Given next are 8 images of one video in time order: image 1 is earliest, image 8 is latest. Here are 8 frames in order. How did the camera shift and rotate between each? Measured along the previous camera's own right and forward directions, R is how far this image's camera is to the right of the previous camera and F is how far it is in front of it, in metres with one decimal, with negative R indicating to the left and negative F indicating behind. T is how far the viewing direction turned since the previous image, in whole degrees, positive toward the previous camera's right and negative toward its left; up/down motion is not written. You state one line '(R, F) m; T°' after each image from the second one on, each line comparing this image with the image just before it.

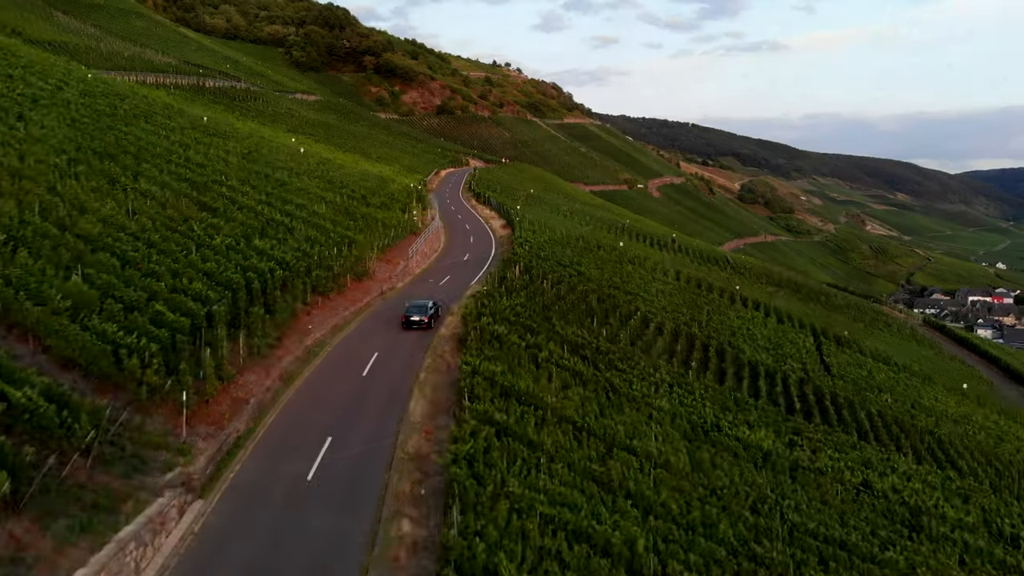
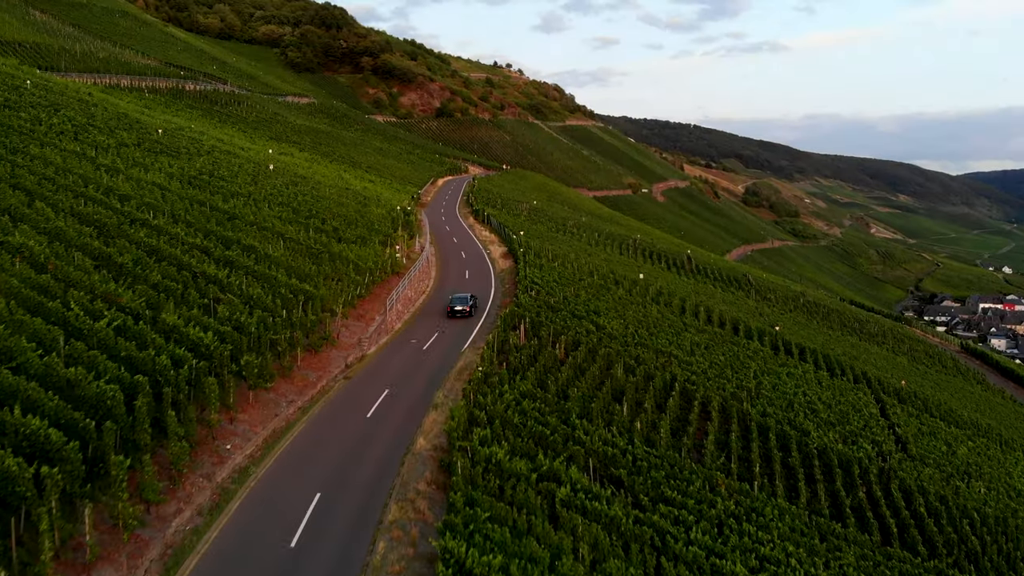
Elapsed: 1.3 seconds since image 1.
(-0.1, +6.4) m; 0°
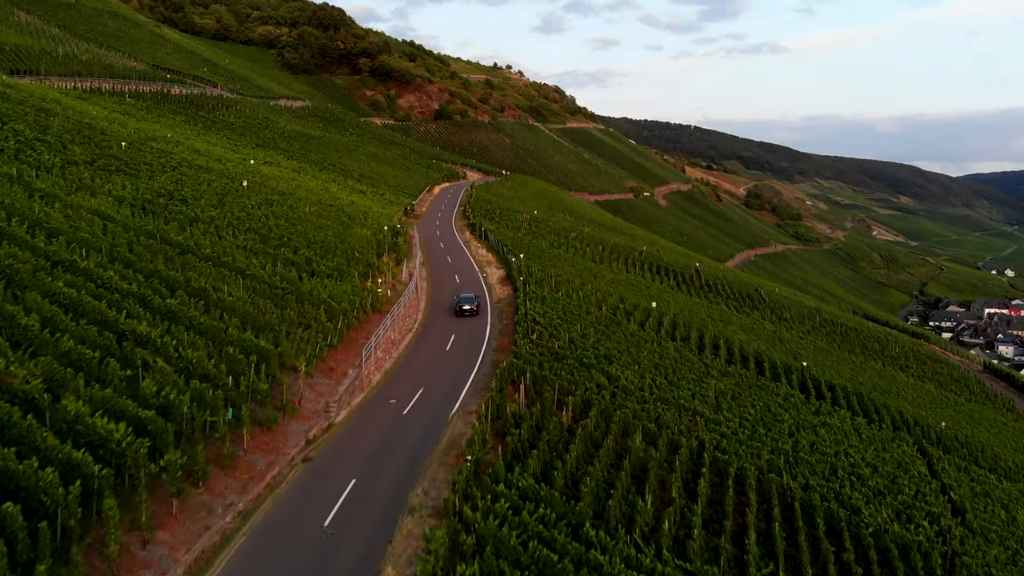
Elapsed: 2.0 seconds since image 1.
(+0.1, +3.7) m; 0°
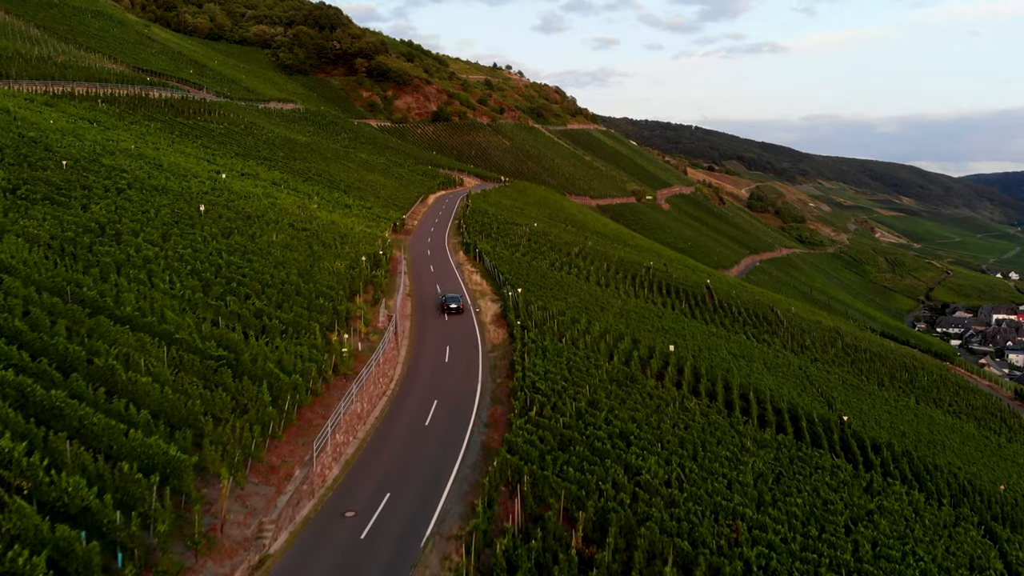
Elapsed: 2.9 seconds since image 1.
(+0.2, +4.6) m; 0°
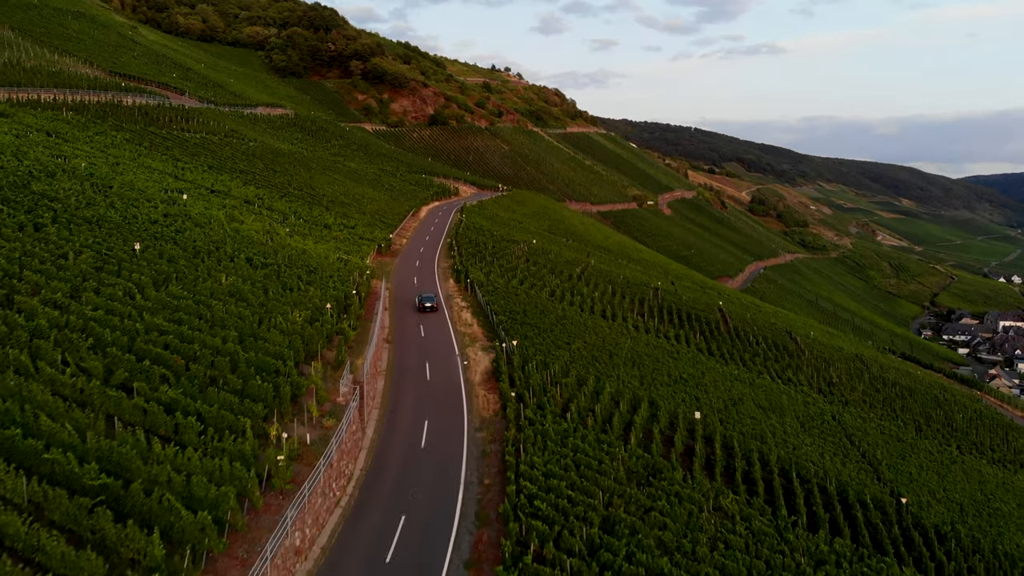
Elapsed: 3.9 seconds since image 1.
(+0.3, +5.0) m; 0°
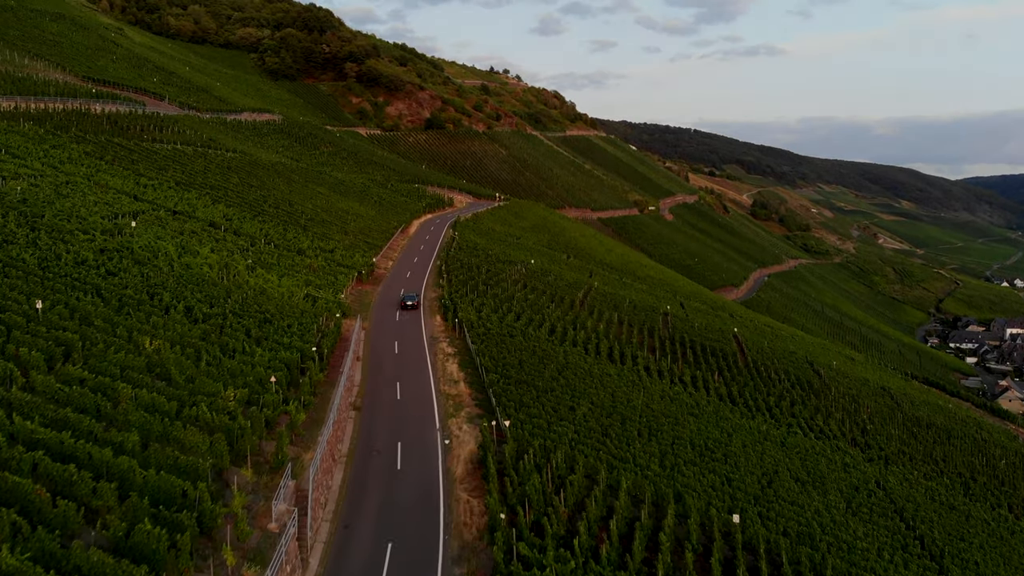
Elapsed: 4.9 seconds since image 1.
(+0.3, +5.2) m; 0°
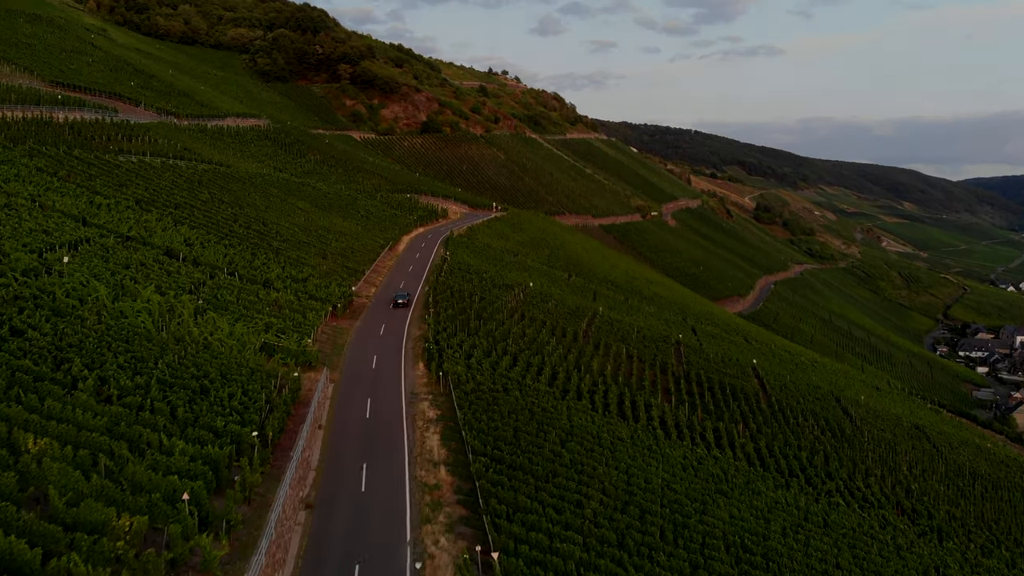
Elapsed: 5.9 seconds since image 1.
(+0.3, +5.3) m; 0°
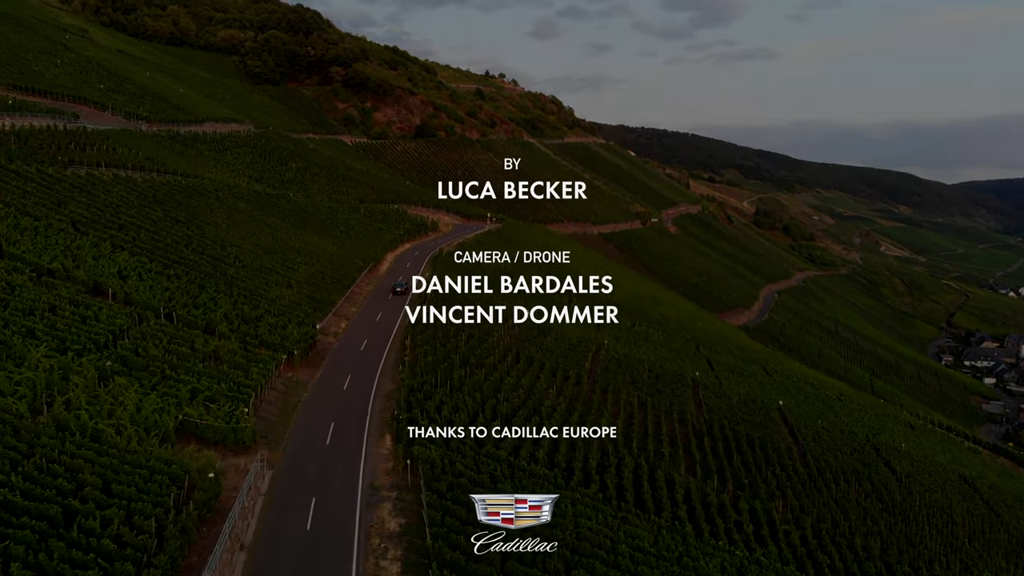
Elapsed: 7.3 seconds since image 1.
(+0.4, +6.5) m; 0°
